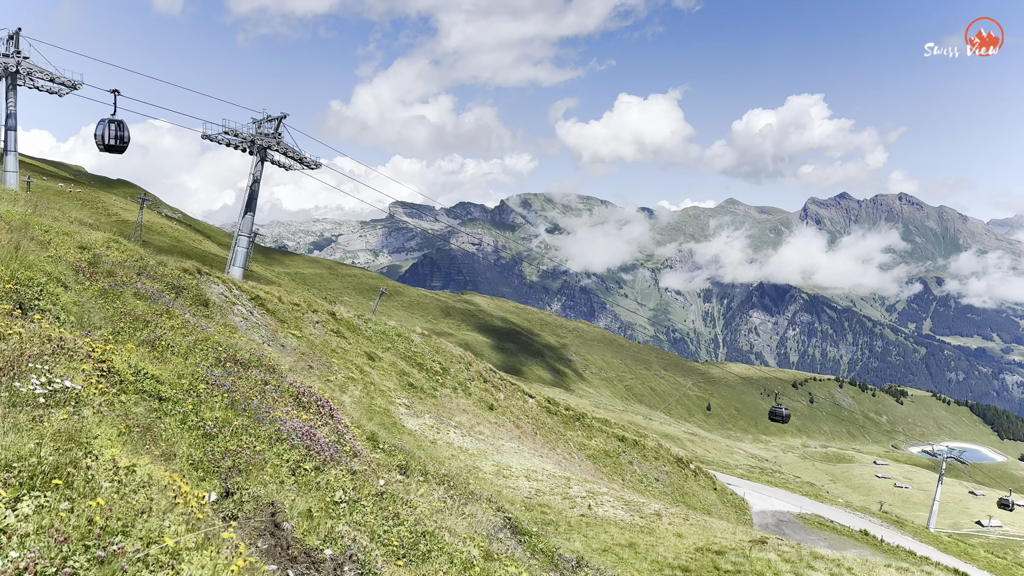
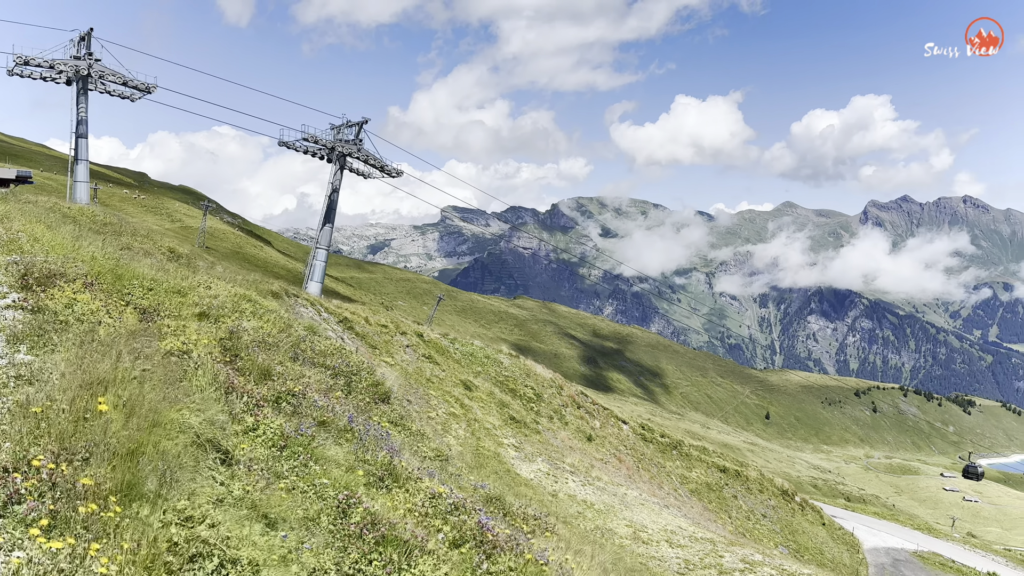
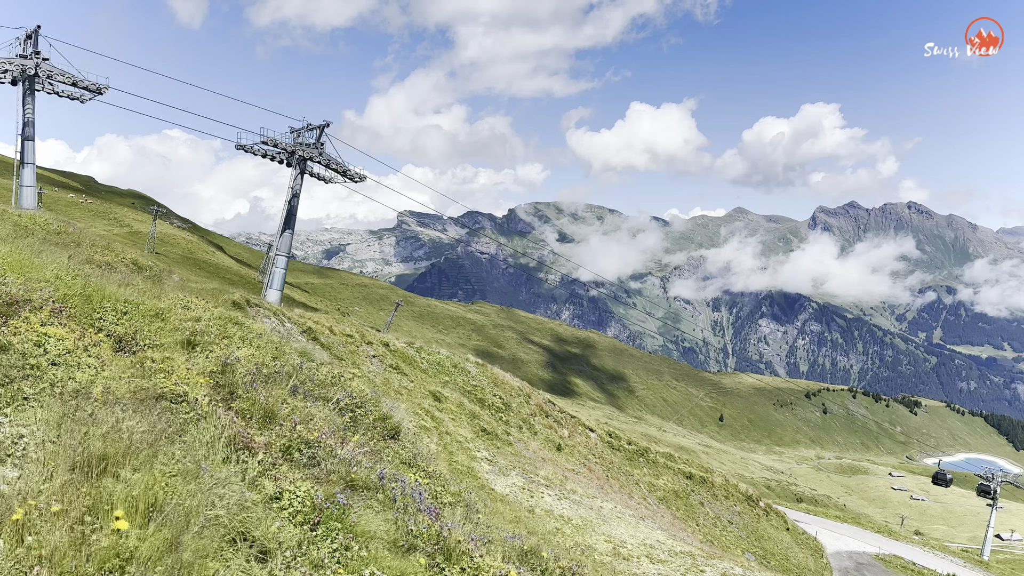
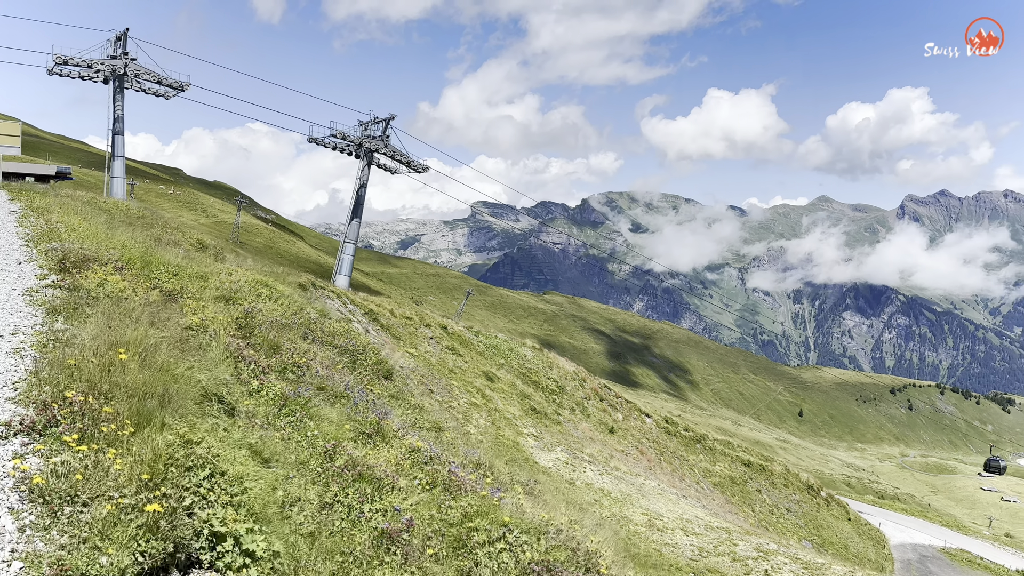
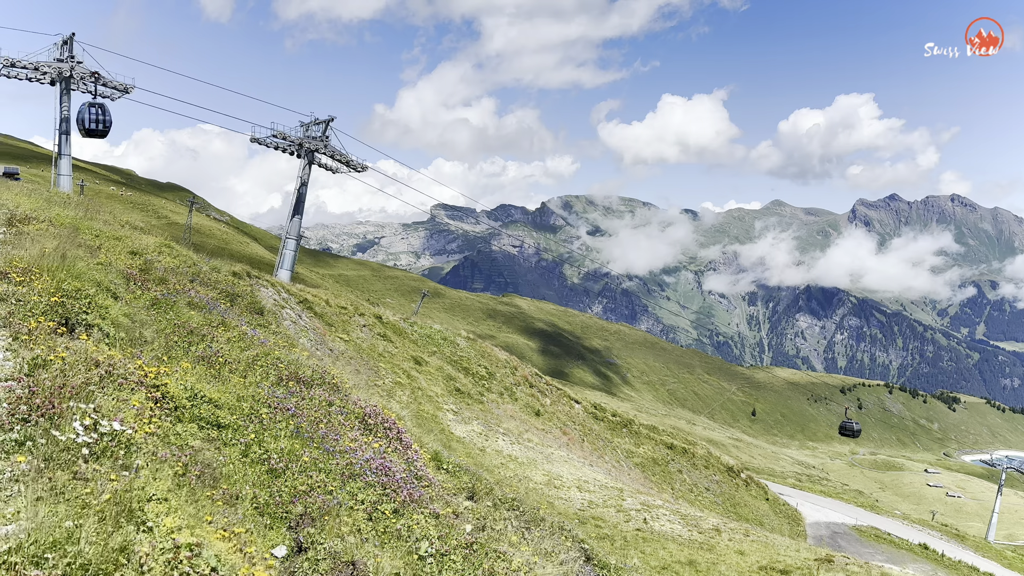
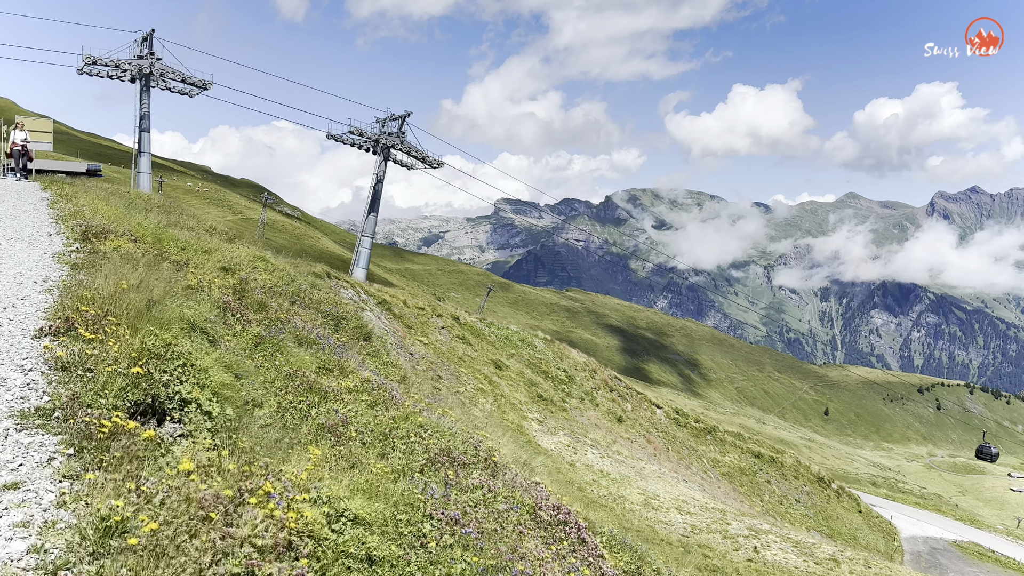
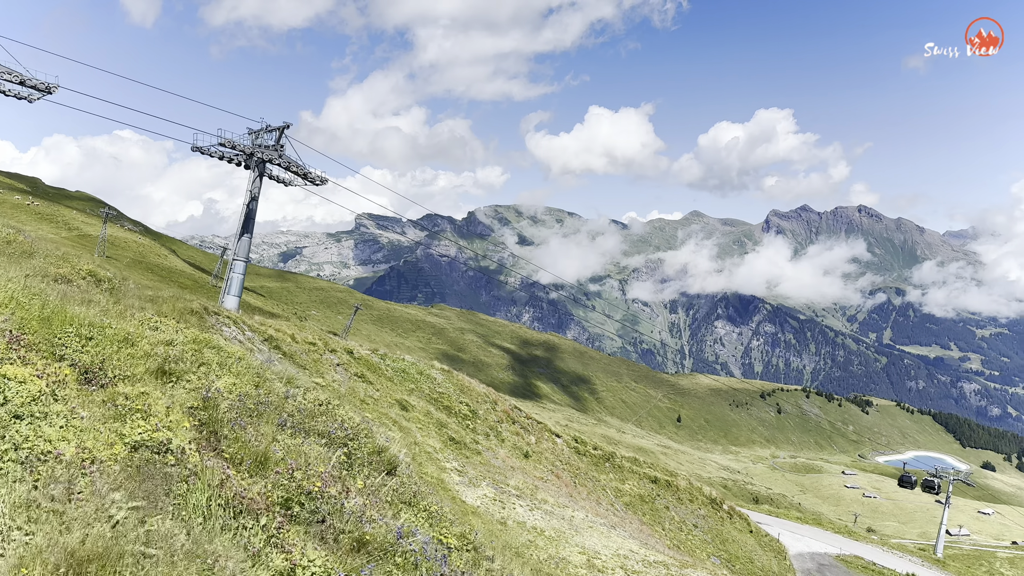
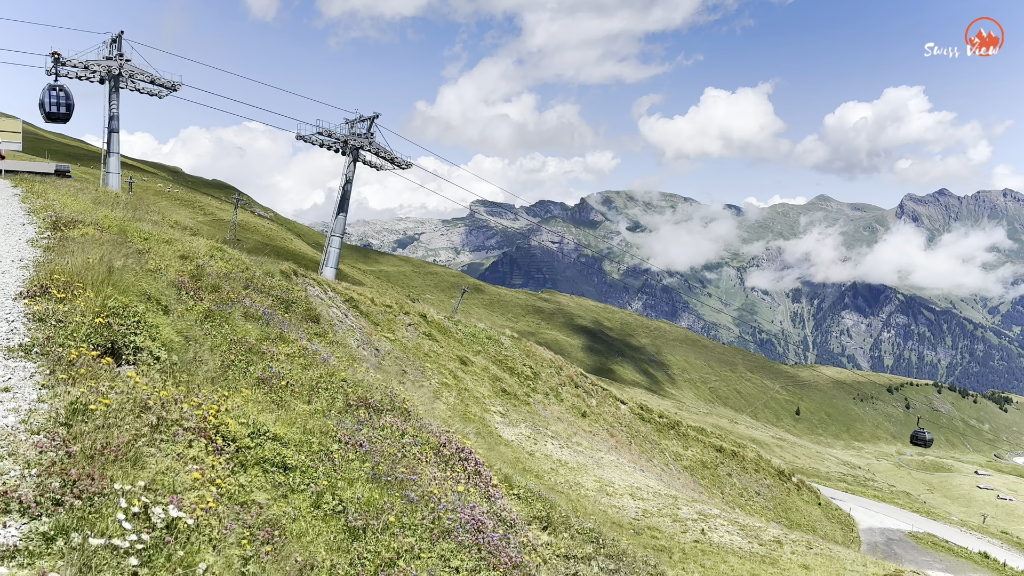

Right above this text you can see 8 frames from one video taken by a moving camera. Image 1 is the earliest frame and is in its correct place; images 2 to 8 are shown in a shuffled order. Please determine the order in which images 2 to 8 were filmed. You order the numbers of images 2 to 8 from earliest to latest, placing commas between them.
5, 8, 6, 4, 2, 3, 7
